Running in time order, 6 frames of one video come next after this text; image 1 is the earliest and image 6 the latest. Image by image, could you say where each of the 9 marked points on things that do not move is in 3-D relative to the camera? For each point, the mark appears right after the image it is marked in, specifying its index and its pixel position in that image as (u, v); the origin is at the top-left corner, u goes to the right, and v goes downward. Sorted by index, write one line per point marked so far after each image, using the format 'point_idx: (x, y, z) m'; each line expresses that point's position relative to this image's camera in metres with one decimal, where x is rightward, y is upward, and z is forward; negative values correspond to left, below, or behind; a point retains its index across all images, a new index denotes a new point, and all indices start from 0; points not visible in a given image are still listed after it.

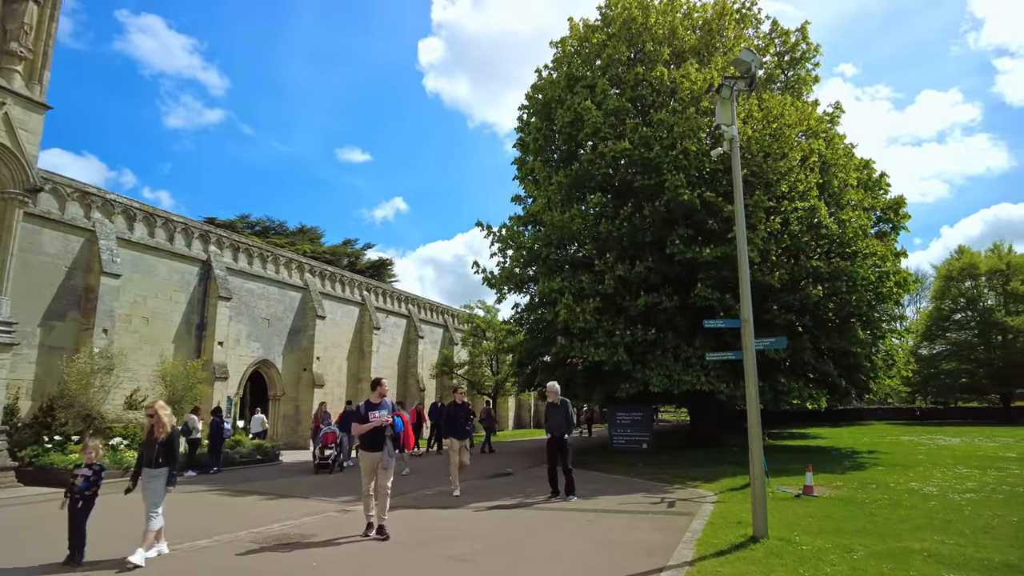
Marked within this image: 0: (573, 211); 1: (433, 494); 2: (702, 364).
0: (+1.6, +2.1, +17.7) m
1: (-1.4, -3.6, +11.5) m
2: (+4.8, -1.9, +16.9) m
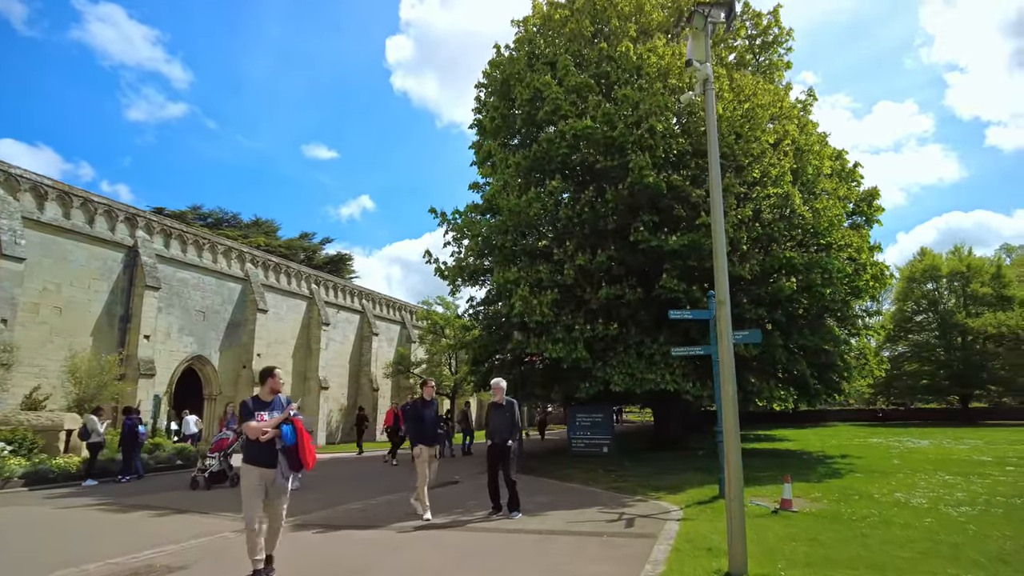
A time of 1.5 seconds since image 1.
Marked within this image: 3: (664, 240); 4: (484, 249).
0: (+0.5, +2.3, +16.3) m
1: (-2.3, -3.3, +9.9) m
2: (+3.6, -1.7, +15.7) m
3: (+3.4, +1.1, +14.9) m
4: (-0.7, +1.0, +17.8) m
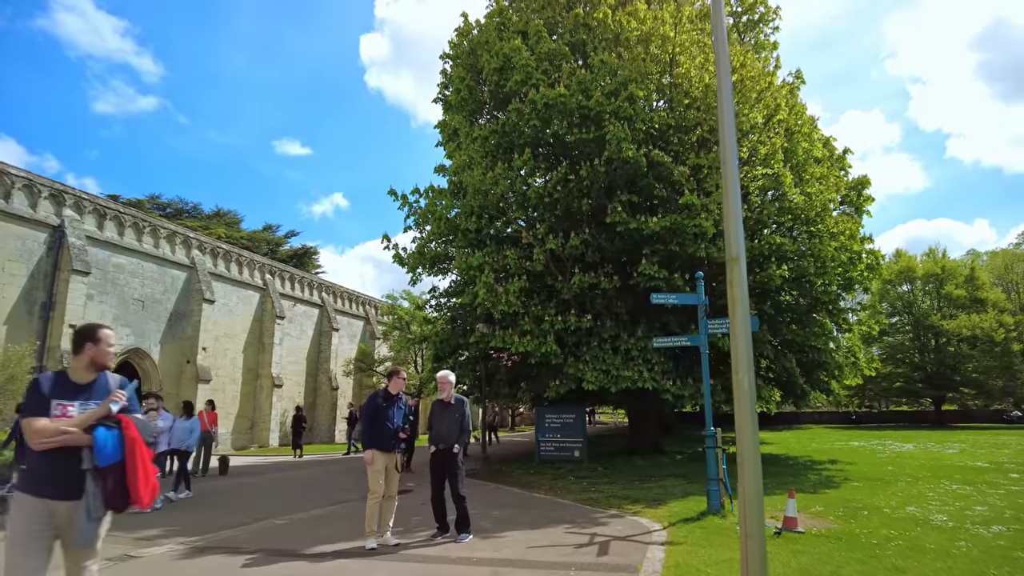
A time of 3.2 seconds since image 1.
0: (-0.3, +2.6, +14.7) m
1: (-2.9, -3.0, +8.3) m
2: (+2.8, -1.5, +14.3) m
3: (+2.7, +1.3, +13.4) m
4: (-1.6, +1.3, +16.2) m
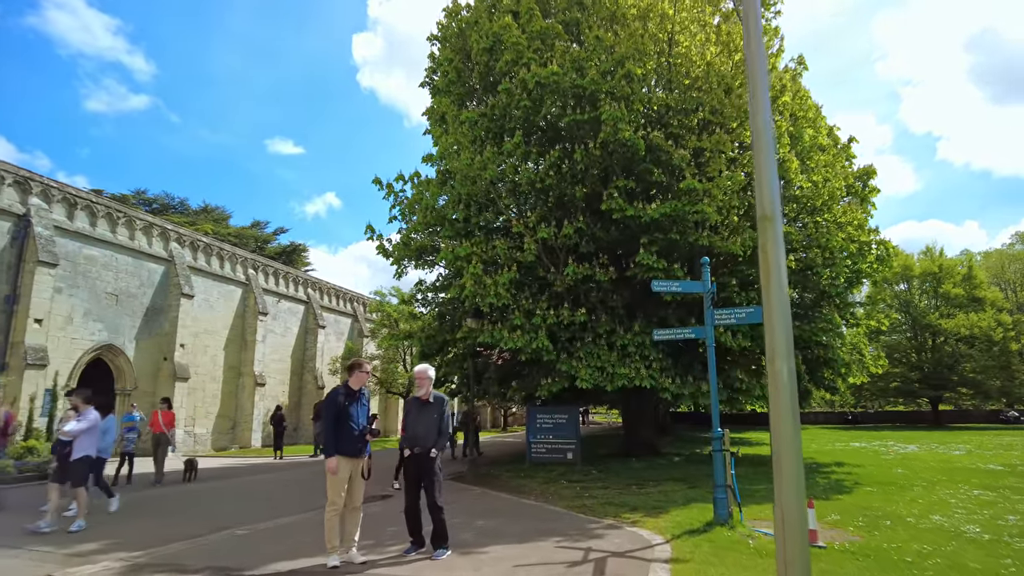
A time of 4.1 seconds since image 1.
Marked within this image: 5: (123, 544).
0: (-0.5, +2.8, +13.9) m
1: (-3.1, -2.8, +7.4) m
2: (+2.6, -1.3, +13.4) m
3: (+2.5, +1.5, +12.6) m
4: (-1.8, +1.5, +15.3) m
5: (-4.3, -2.8, +7.3) m
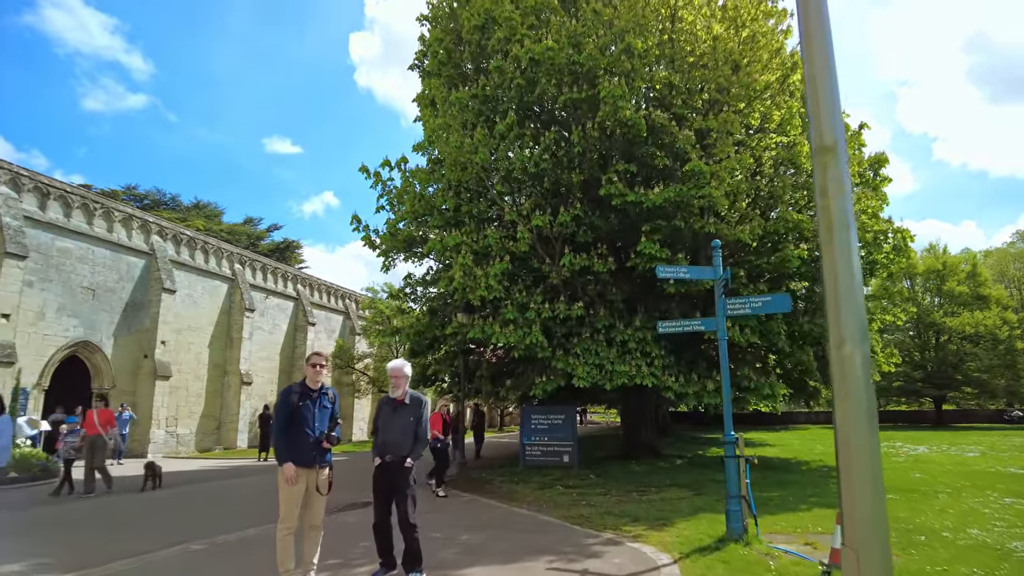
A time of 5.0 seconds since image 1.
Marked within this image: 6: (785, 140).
0: (-0.7, +2.9, +13.0) m
1: (-3.2, -2.7, +6.5) m
2: (+2.5, -1.2, +12.6) m
3: (+2.3, +1.6, +11.8) m
4: (-2.0, +1.6, +14.5) m
5: (-4.4, -2.7, +6.4) m
6: (+5.4, +2.9, +13.1) m
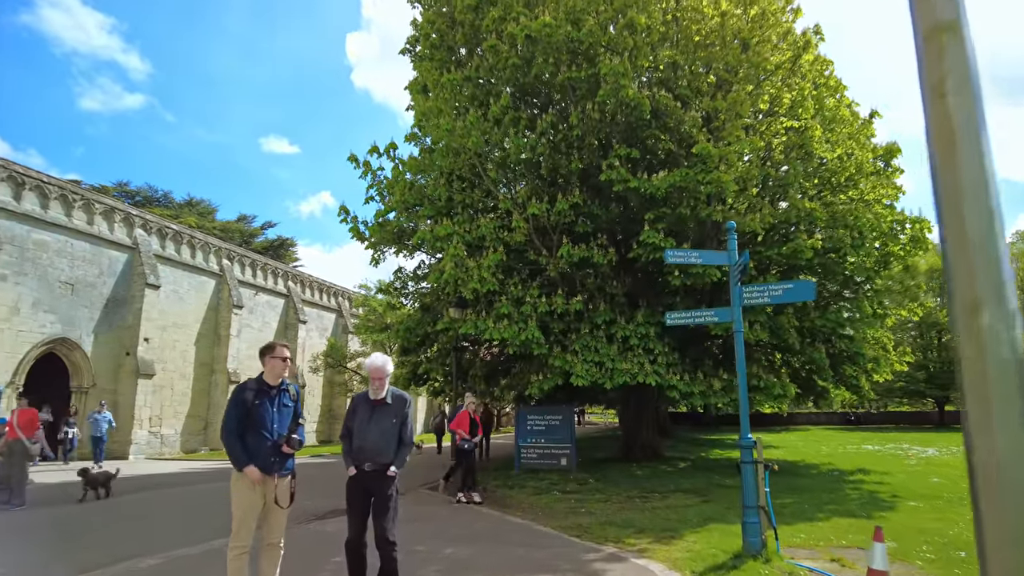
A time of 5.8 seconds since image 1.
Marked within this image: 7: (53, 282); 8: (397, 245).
0: (-0.8, +3.1, +12.3) m
1: (-3.3, -2.5, +5.8) m
2: (+2.4, -1.0, +11.9) m
3: (+2.2, +1.8, +11.0) m
4: (-2.1, +1.8, +13.7) m
5: (-4.5, -2.5, +5.7) m
6: (+5.3, +3.0, +12.4) m
7: (-12.8, +0.2, +18.5) m
8: (-2.6, +1.0, +14.9) m
